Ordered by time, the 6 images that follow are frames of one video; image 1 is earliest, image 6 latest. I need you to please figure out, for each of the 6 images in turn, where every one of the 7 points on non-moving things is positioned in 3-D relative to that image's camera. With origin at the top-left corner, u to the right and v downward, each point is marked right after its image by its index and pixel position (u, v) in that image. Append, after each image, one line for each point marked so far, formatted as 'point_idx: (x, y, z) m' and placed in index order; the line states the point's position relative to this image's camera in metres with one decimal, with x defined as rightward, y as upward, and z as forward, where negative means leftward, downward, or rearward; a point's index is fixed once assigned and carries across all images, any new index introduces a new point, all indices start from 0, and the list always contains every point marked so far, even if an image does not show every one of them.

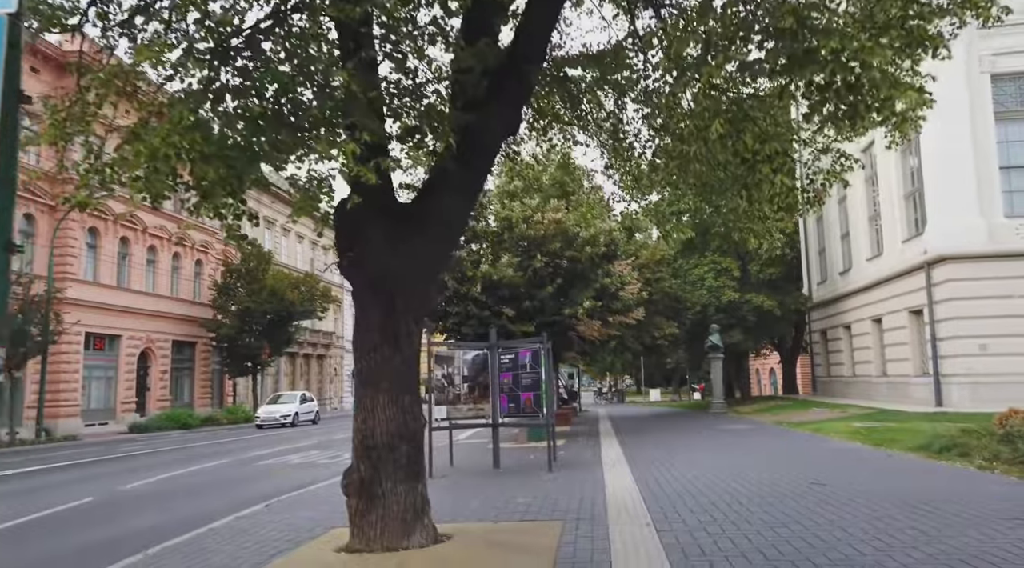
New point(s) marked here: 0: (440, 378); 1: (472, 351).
0: (-1.1, -1.4, +11.0) m
1: (-0.6, -1.0, +11.4) m
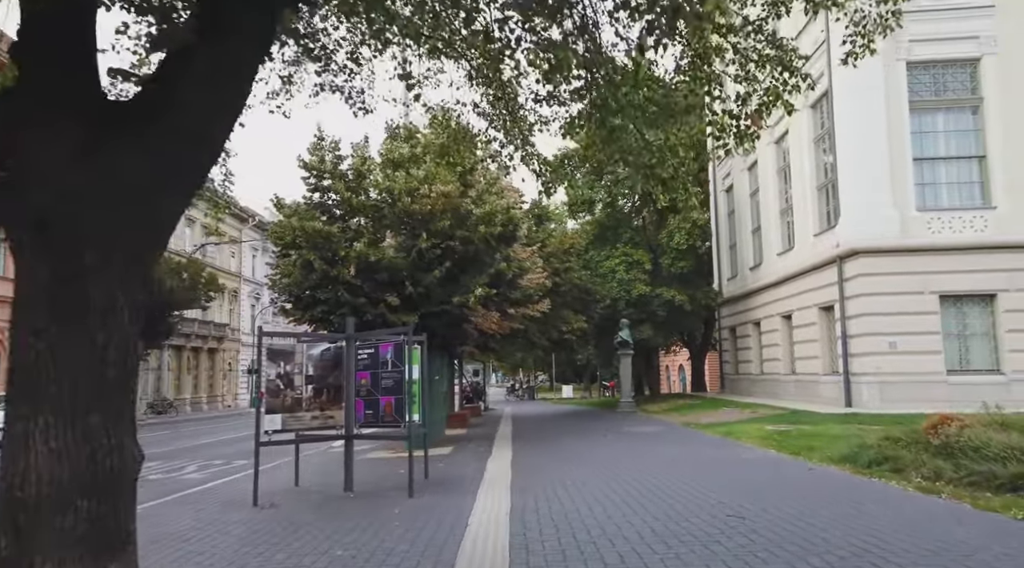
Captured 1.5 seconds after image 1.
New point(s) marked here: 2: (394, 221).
0: (-2.8, -1.1, +8.7) m
1: (-2.4, -0.7, +9.1) m
2: (-2.3, +1.2, +14.4) m
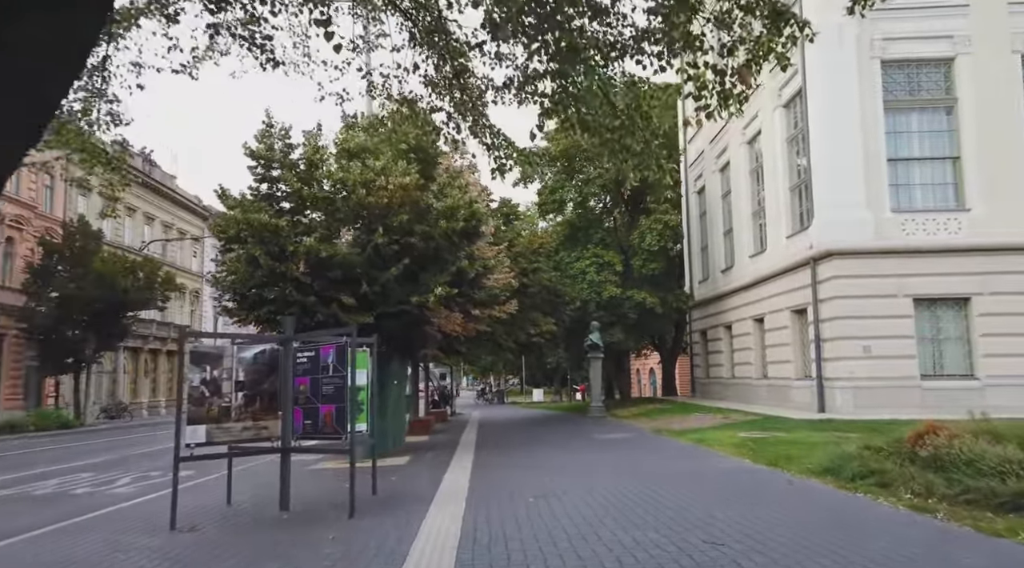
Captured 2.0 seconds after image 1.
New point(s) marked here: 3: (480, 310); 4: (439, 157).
0: (-3.2, -1.0, +7.8) m
1: (-2.8, -0.7, +8.2) m
2: (-2.9, +1.2, +13.4) m
3: (-0.9, -0.6, +18.5) m
4: (-1.4, +2.6, +15.1) m
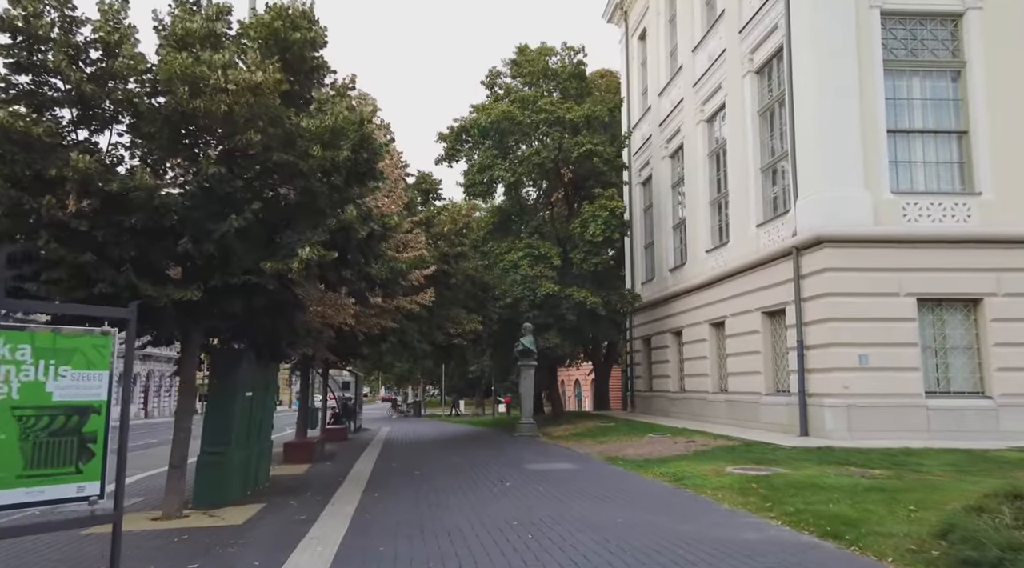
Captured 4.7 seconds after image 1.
0: (-3.8, -0.5, +2.8) m
1: (-3.4, -0.1, +3.3) m
2: (-4.0, +1.8, +8.6) m
3: (-2.5, -0.2, +13.8) m
4: (-2.6, +3.0, +10.4) m
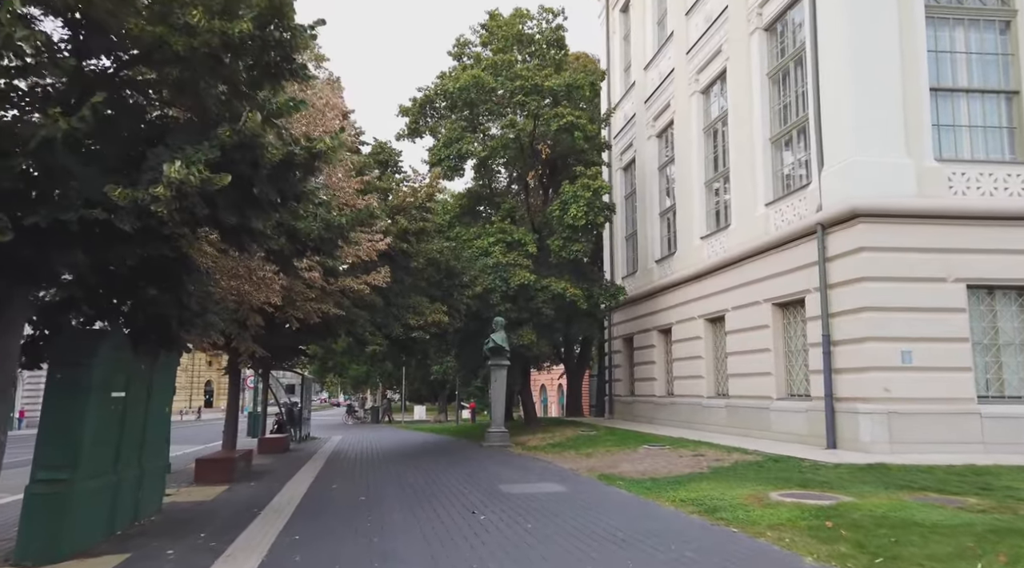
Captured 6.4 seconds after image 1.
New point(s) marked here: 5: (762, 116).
0: (-3.6, +0.1, -0.4) m
1: (-3.3, +0.4, +0.2) m
2: (-4.1, +2.3, +5.4) m
3: (-2.8, +0.2, +10.6) m
4: (-2.8, +3.5, +7.3) m
5: (+6.1, +4.1, +18.3) m
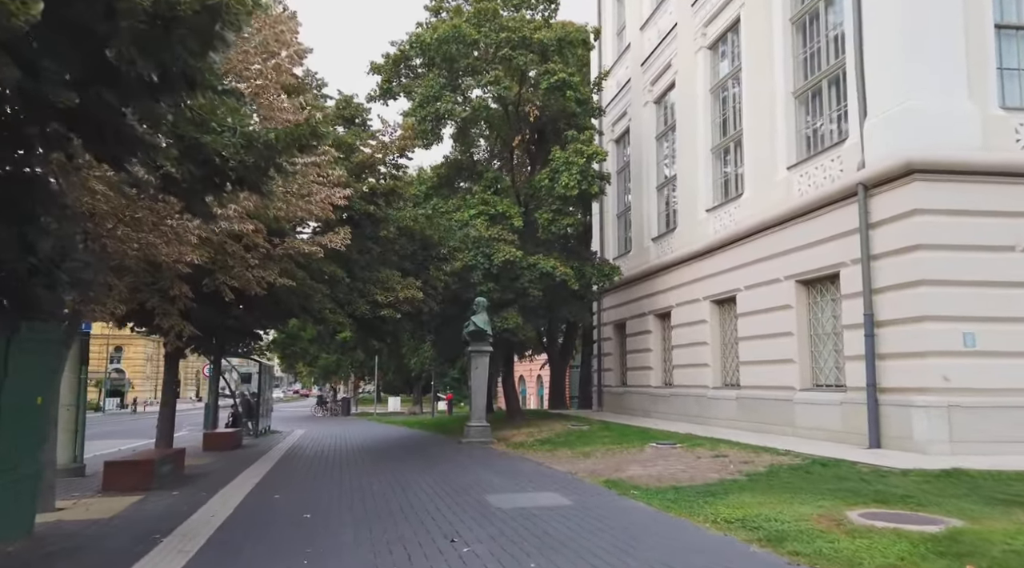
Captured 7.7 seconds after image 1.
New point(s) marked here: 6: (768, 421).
0: (-3.3, +0.5, -2.9) m
1: (-3.0, +0.8, -2.3) m
2: (-4.0, +2.7, +2.8) m
3: (-2.9, +0.7, +8.2) m
4: (-2.8, +3.9, +4.7) m
5: (+5.8, +4.6, +16.0) m
6: (+5.4, -2.8, +15.6) m
